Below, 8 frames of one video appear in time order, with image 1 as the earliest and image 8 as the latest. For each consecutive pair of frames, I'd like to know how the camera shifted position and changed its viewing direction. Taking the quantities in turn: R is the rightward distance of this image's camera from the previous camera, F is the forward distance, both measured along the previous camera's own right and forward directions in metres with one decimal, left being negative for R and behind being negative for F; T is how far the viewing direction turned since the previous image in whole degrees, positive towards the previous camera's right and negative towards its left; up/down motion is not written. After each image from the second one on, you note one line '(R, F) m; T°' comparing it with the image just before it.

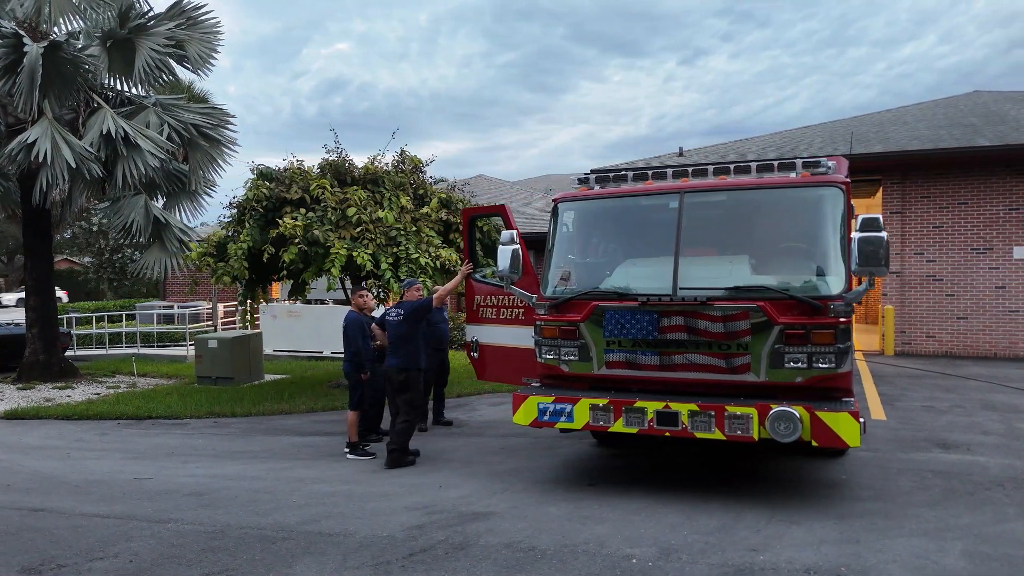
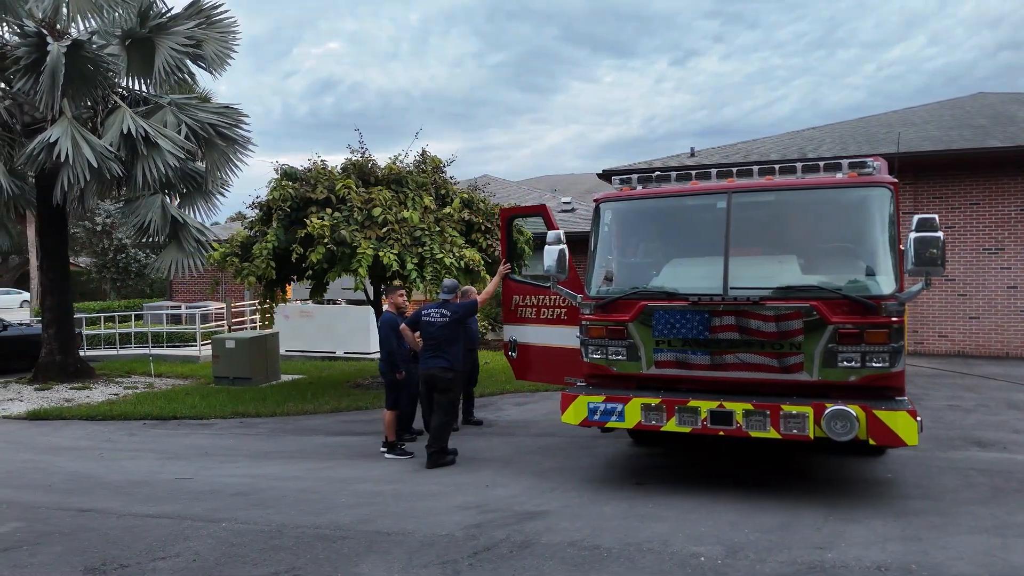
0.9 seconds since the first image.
(-0.5, 0.0) m; 0°
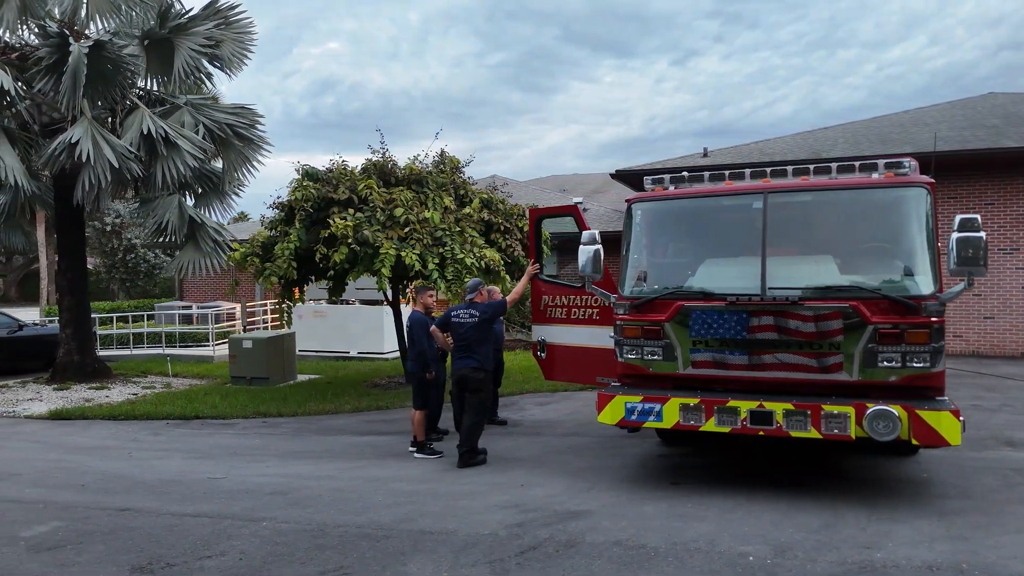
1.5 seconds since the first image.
(-0.3, 0.0) m; 0°
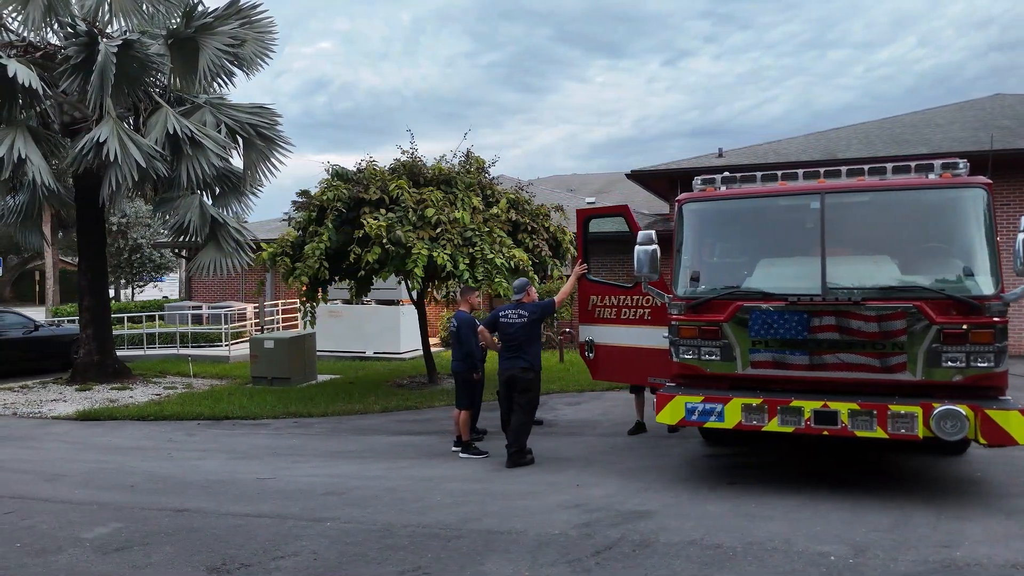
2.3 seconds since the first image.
(-0.5, 0.0) m; 0°
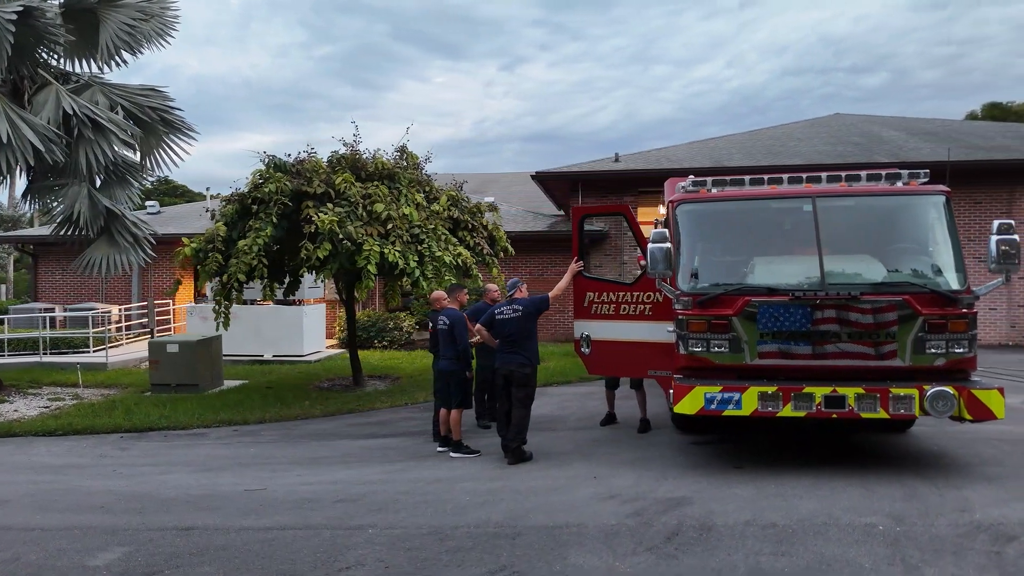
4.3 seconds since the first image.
(-1.5, +0.2) m; +12°
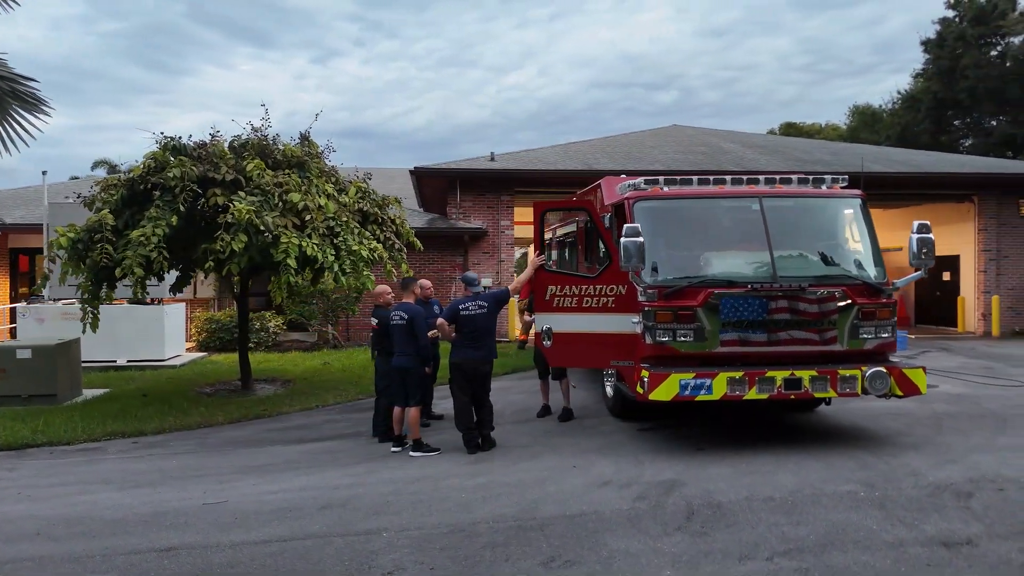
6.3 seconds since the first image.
(-1.4, +0.2) m; +14°
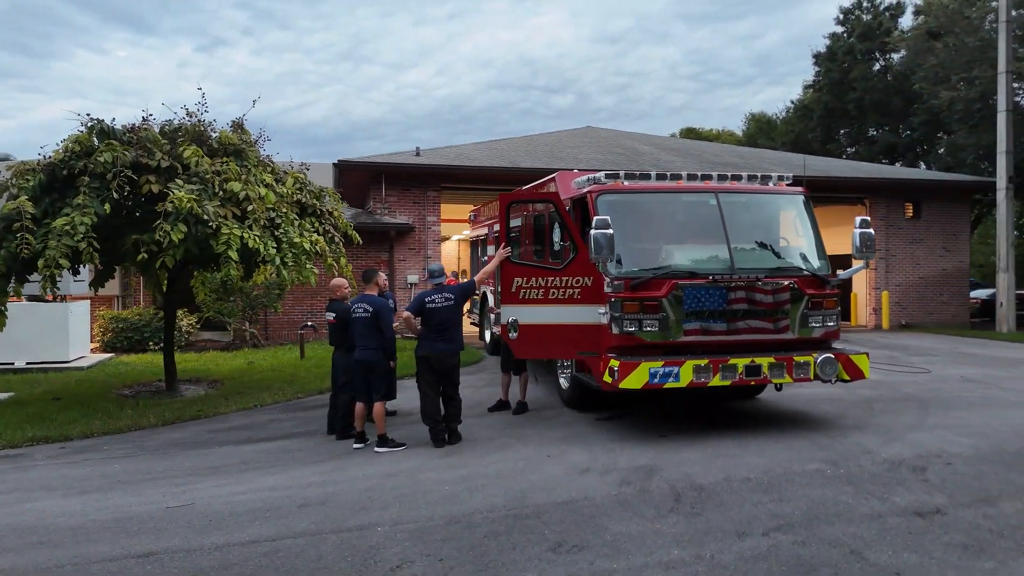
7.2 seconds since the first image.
(-0.6, +0.1) m; +8°
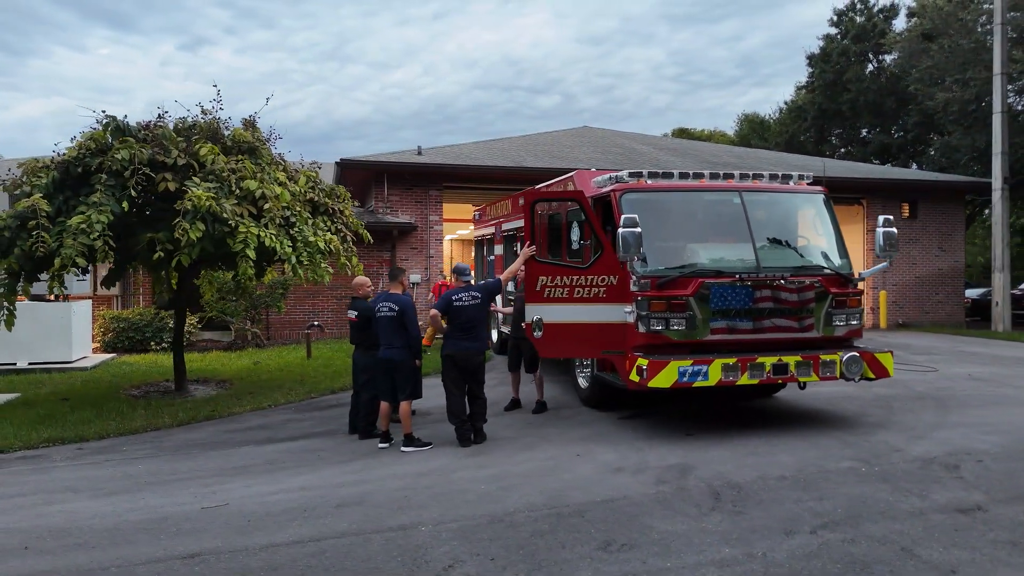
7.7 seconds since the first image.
(-0.4, 0.0) m; +1°
